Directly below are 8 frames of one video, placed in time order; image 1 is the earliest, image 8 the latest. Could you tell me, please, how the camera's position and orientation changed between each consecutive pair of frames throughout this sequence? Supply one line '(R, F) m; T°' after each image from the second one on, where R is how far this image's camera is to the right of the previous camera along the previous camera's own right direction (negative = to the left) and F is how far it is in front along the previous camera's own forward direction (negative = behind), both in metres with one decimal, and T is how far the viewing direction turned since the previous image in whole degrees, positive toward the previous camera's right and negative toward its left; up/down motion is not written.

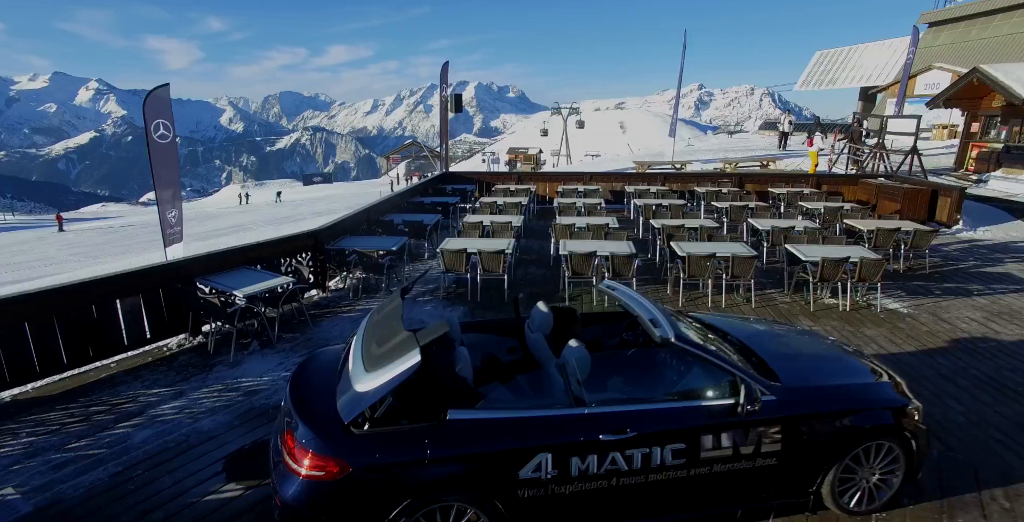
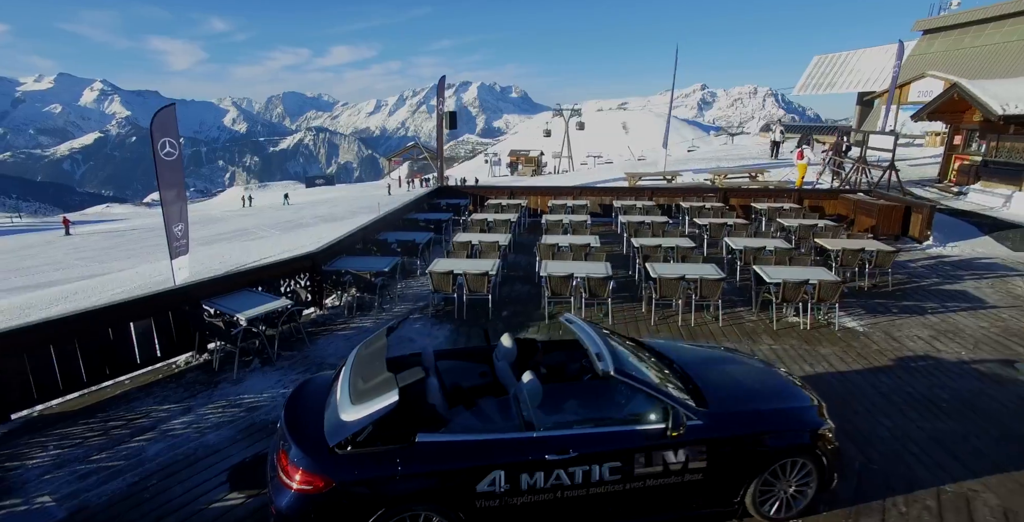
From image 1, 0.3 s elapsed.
(+0.3, -0.5) m; 0°
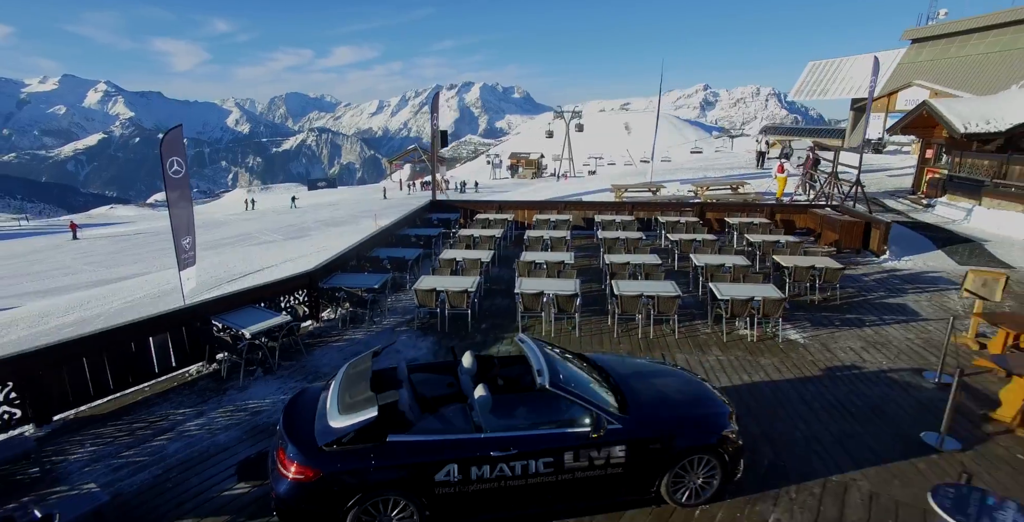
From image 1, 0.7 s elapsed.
(+0.4, -0.8) m; 0°
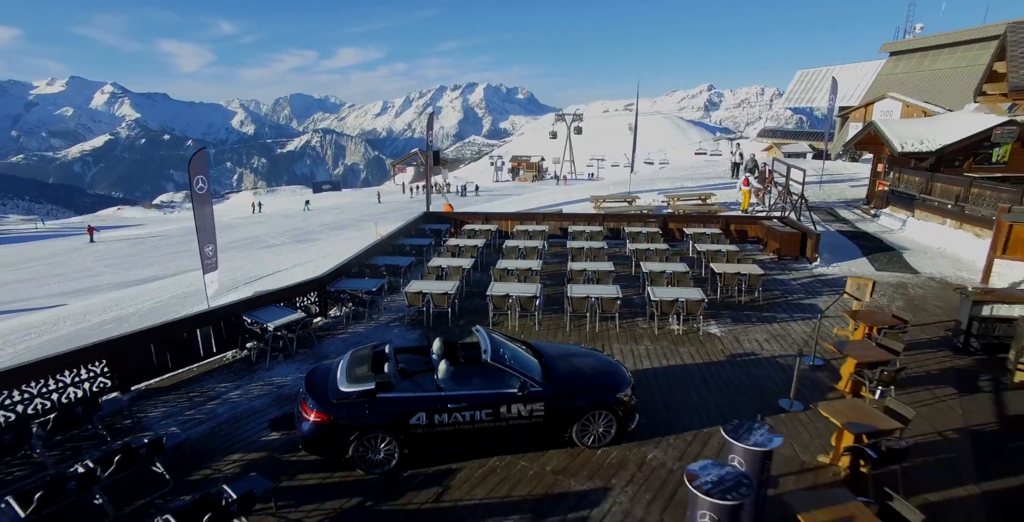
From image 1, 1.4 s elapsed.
(+0.6, -1.8) m; 0°
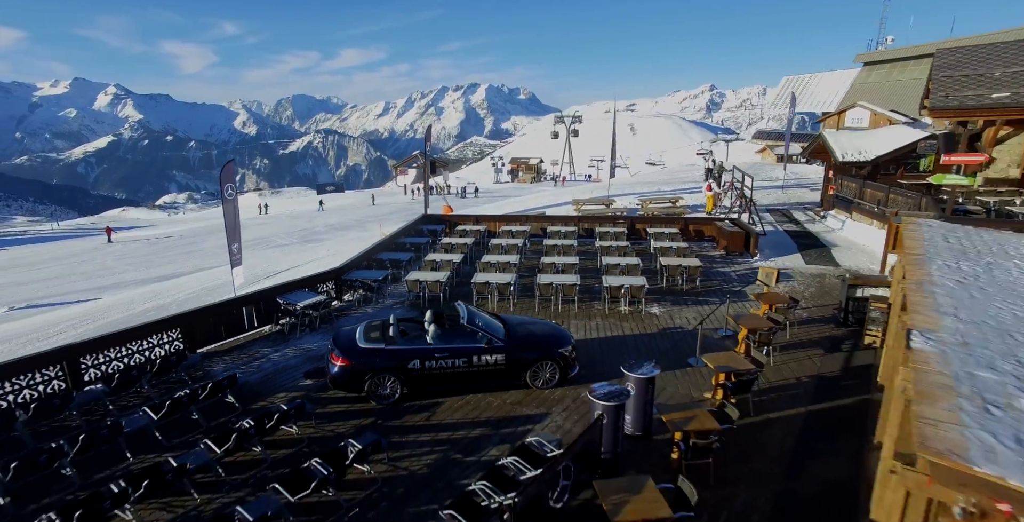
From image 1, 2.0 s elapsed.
(+0.5, -2.3) m; 0°
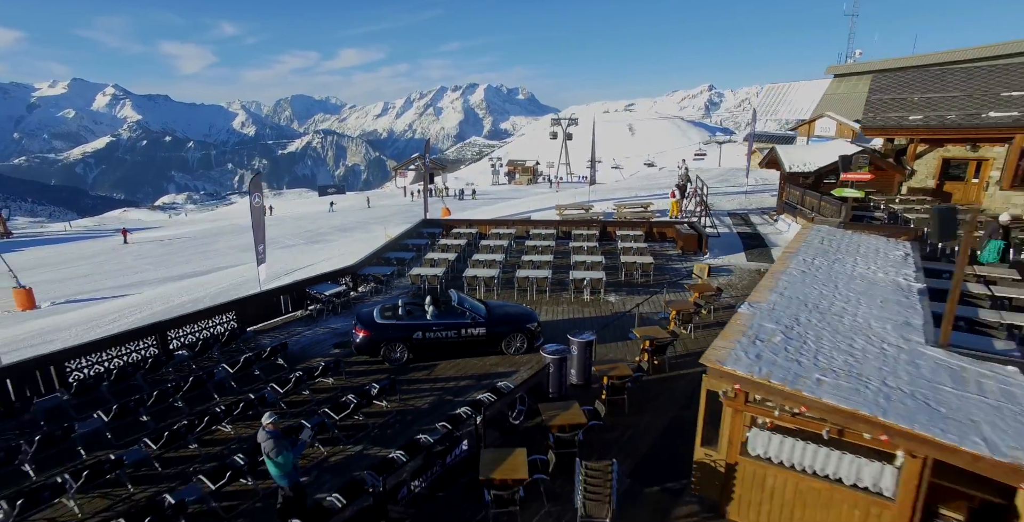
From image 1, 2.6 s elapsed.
(+0.4, -2.8) m; 0°
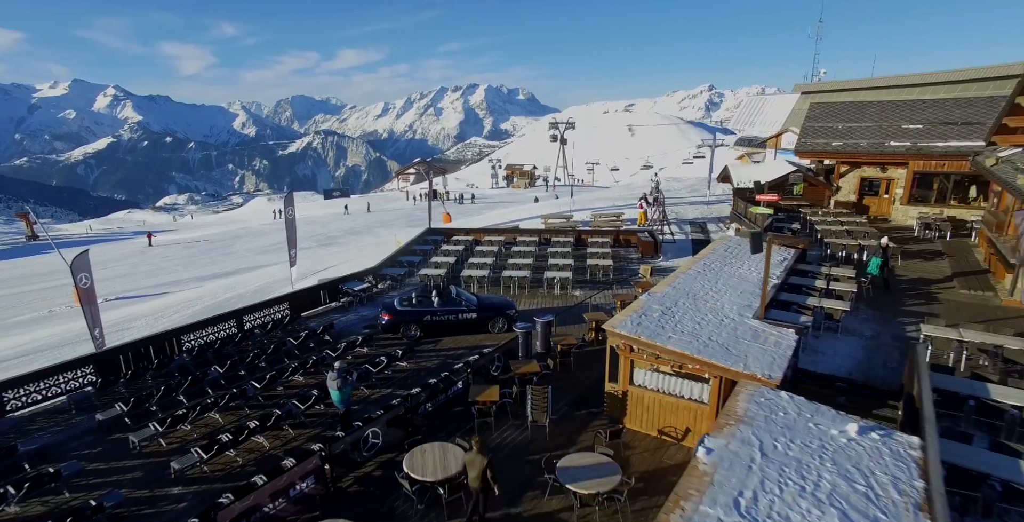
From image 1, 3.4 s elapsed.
(+0.5, -4.0) m; 0°
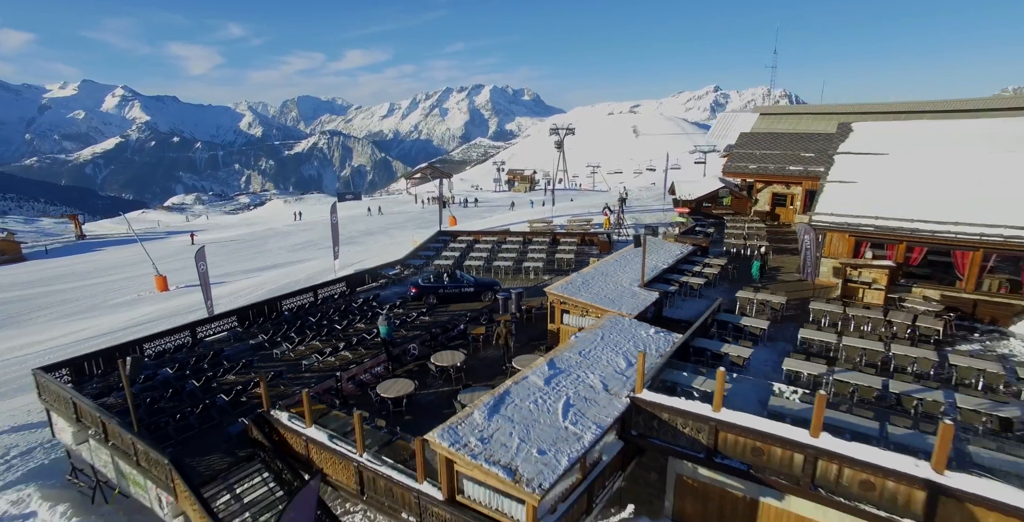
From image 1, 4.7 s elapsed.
(+0.8, -7.2) m; -1°
